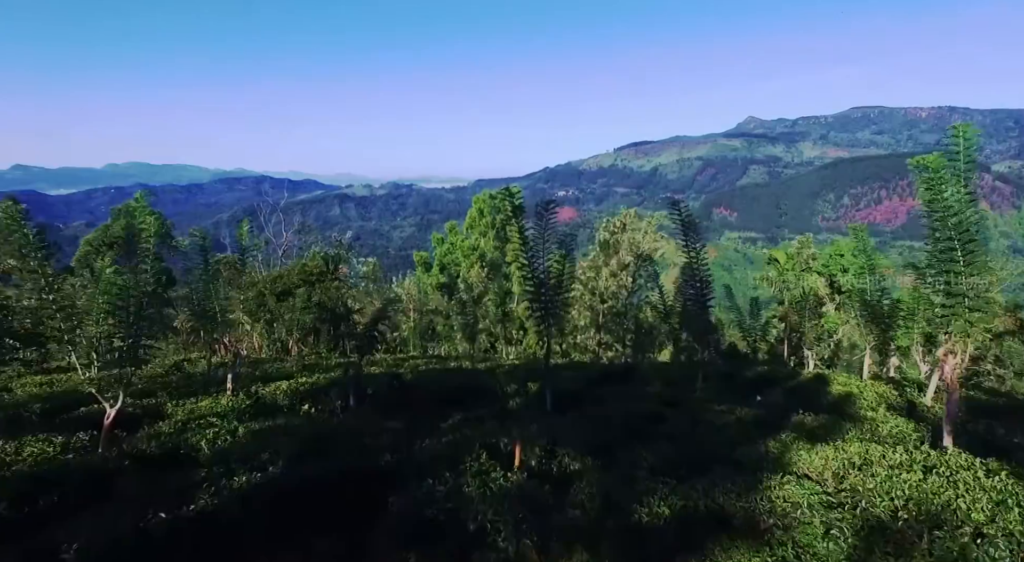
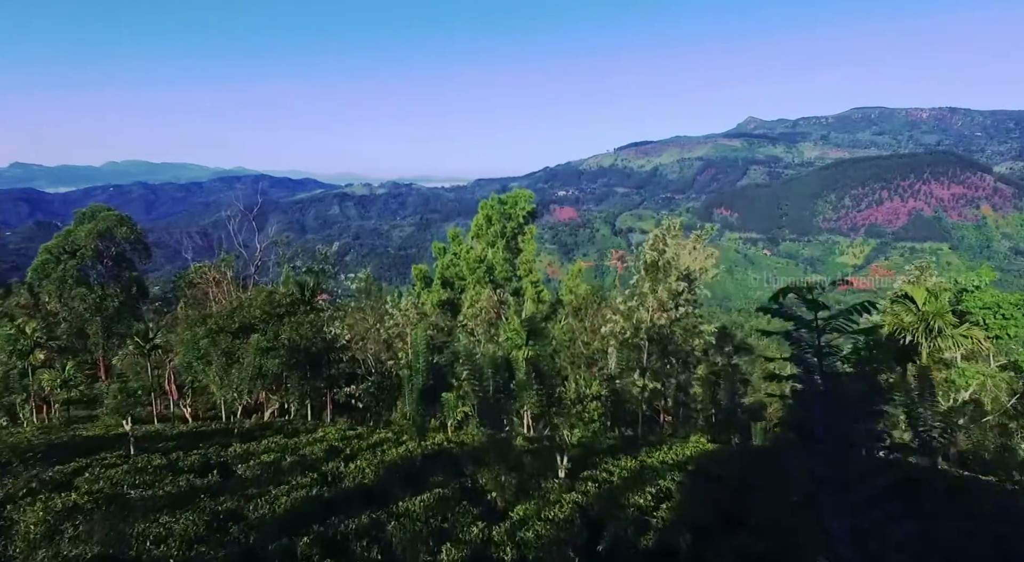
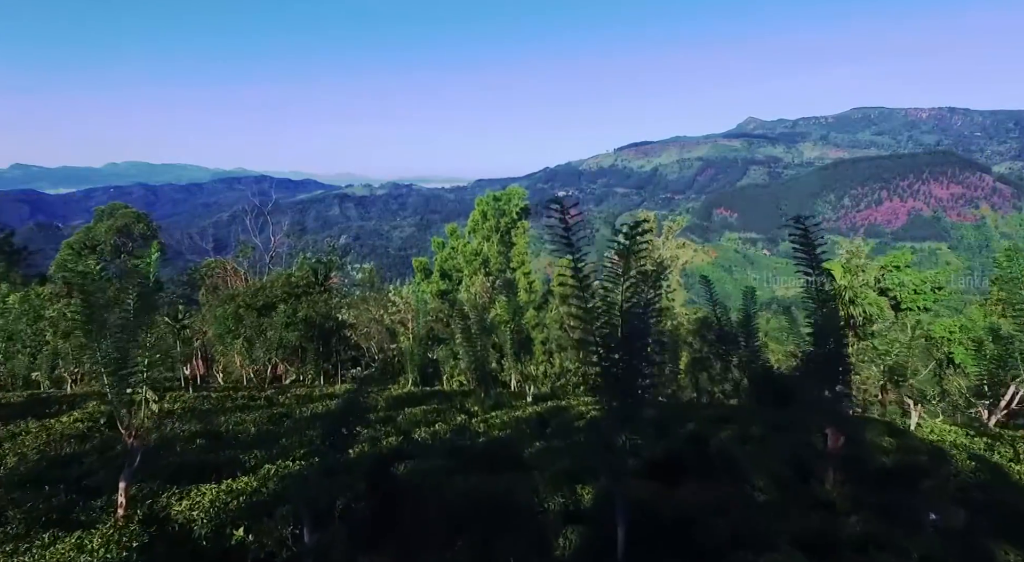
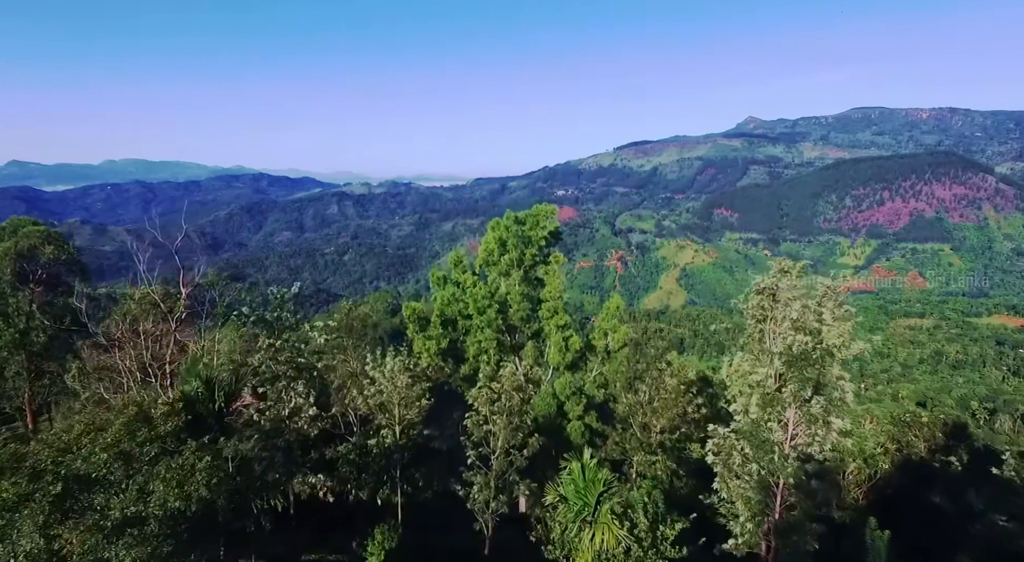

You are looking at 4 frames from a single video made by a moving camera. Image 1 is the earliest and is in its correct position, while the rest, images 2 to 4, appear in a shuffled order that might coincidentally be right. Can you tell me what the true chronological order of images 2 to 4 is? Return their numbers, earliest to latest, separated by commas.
3, 2, 4
